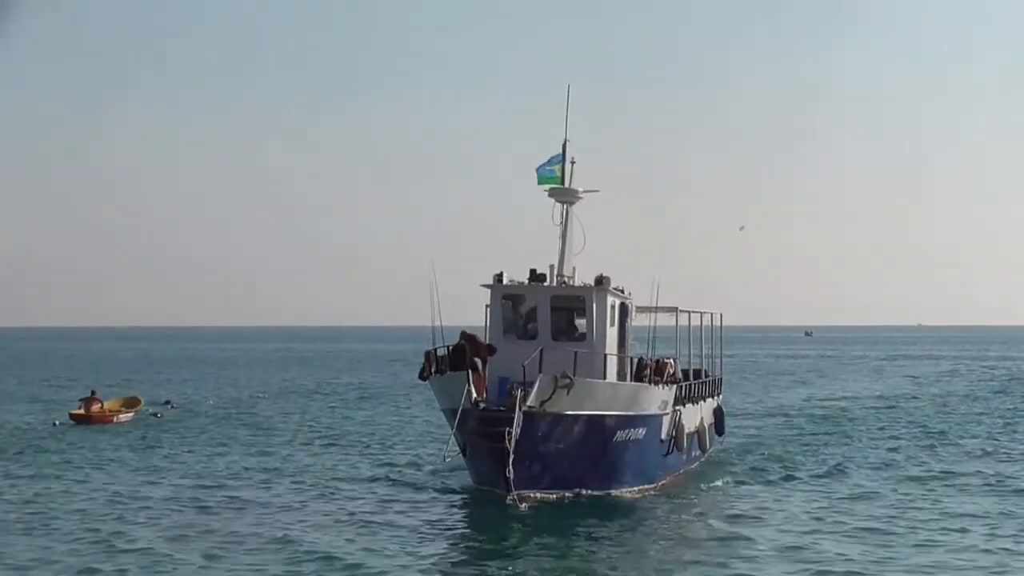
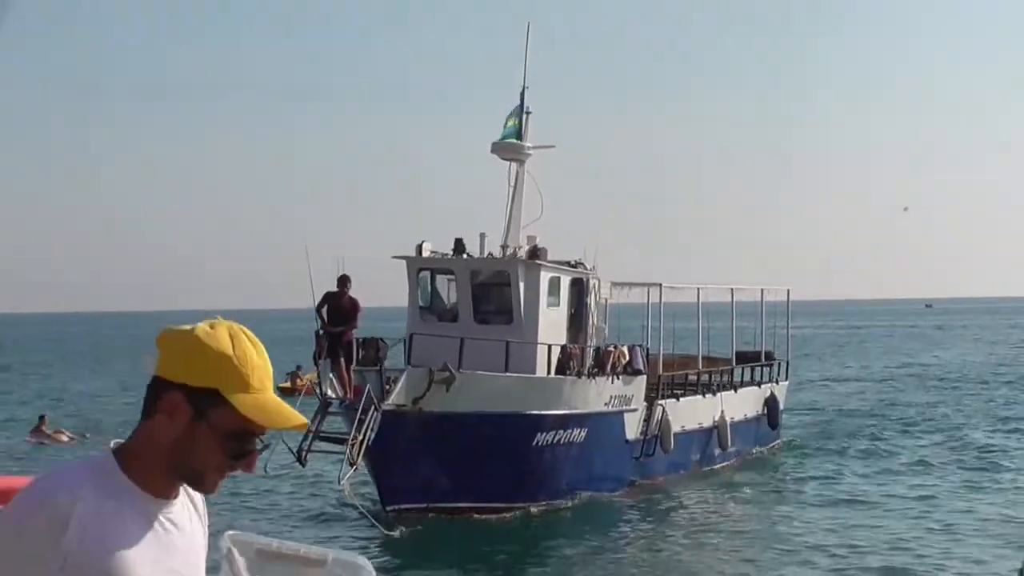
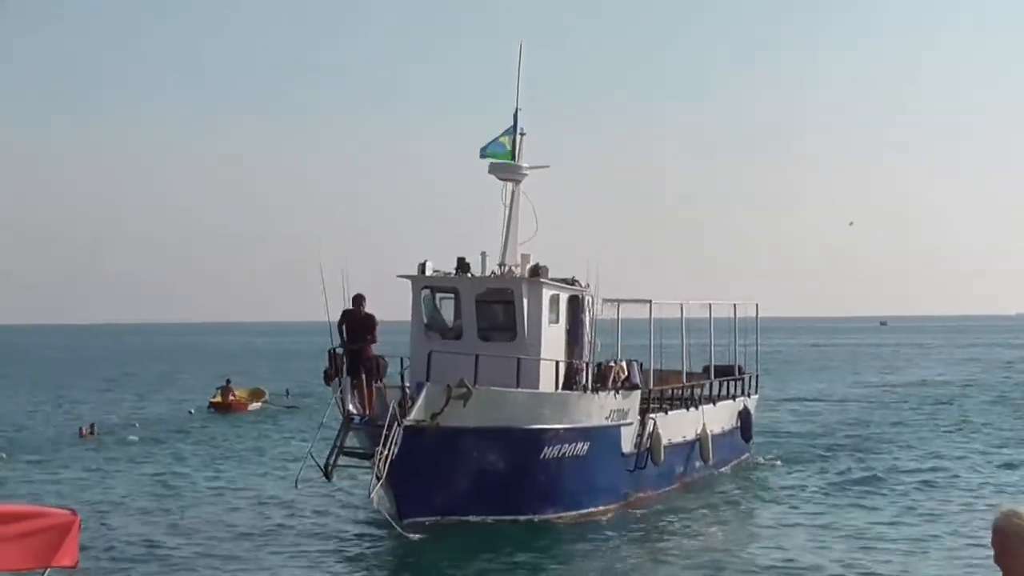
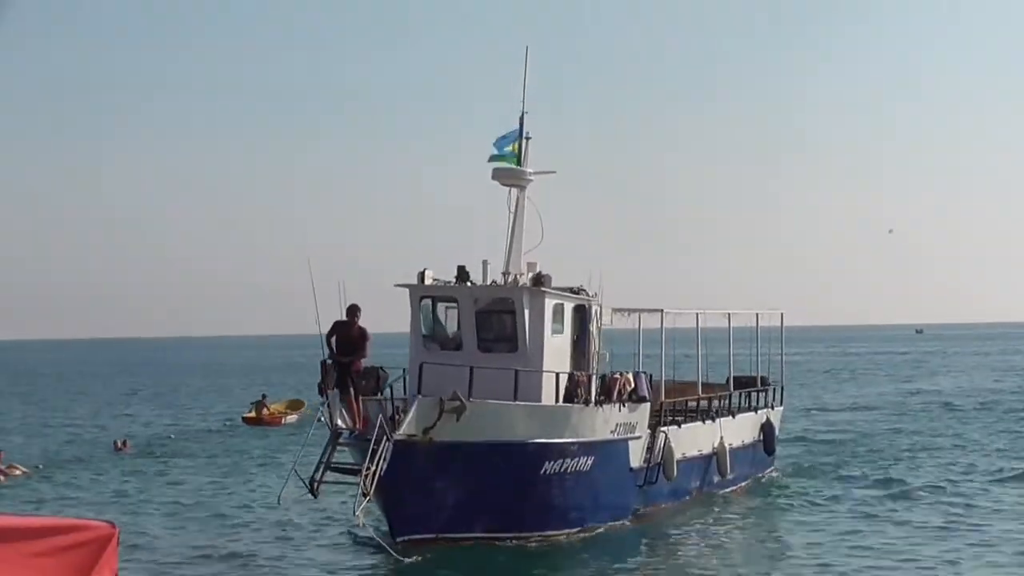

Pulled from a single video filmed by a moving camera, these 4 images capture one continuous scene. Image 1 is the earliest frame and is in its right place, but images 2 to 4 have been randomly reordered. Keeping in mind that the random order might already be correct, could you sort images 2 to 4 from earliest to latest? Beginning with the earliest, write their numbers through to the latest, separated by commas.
3, 4, 2
